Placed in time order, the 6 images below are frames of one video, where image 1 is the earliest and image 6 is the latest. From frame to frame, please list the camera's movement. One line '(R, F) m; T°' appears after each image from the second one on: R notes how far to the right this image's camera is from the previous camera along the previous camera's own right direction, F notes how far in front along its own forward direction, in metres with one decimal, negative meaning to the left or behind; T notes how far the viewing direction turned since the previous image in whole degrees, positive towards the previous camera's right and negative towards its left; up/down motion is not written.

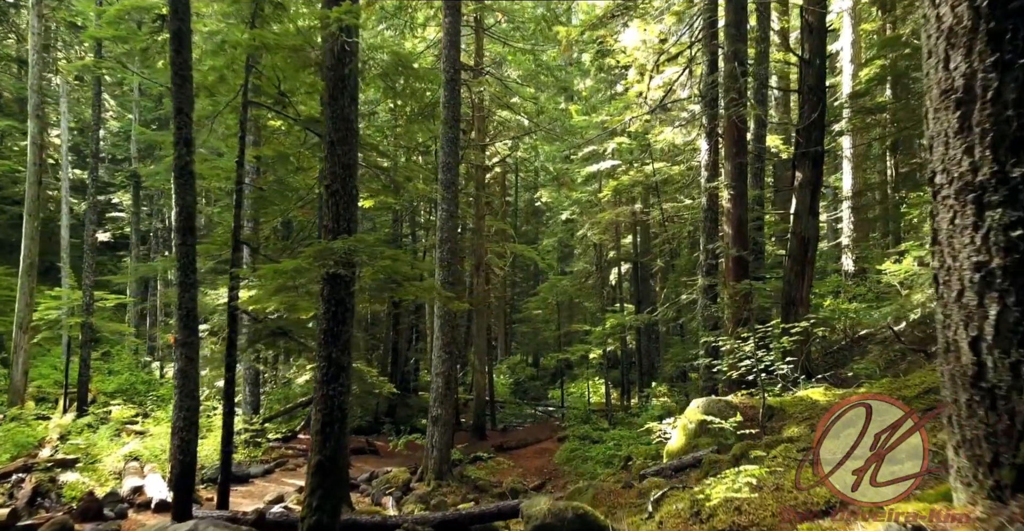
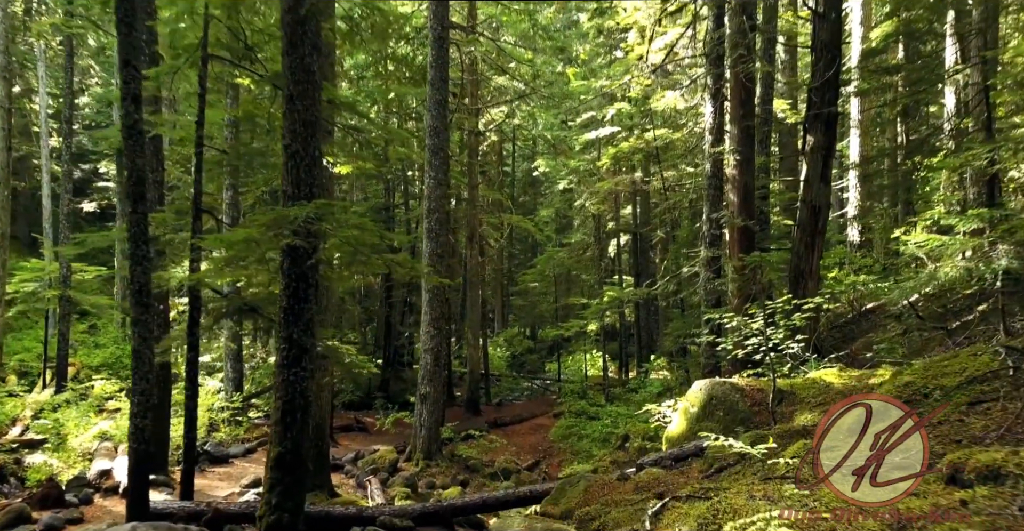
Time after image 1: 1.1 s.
(+0.1, +0.9) m; 0°
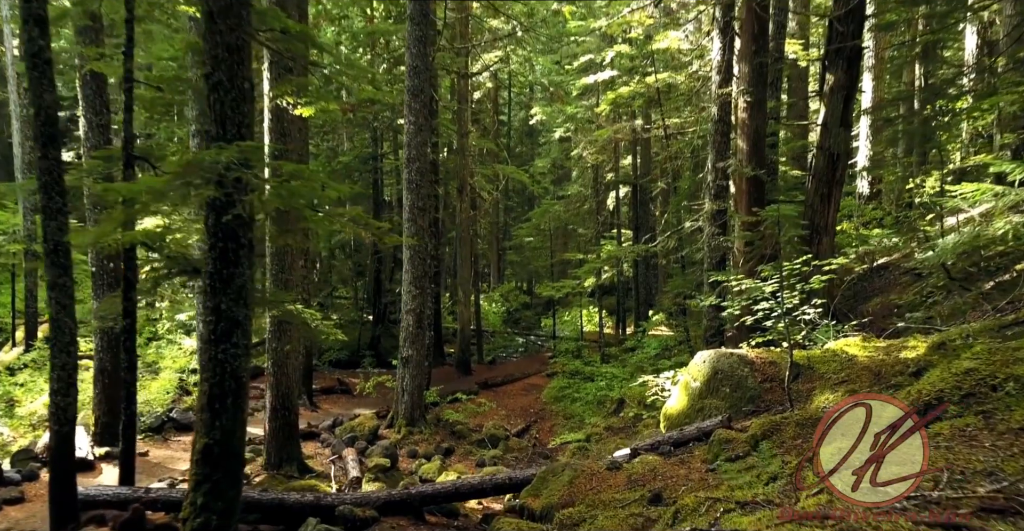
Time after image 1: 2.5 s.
(+0.2, +1.2) m; 0°
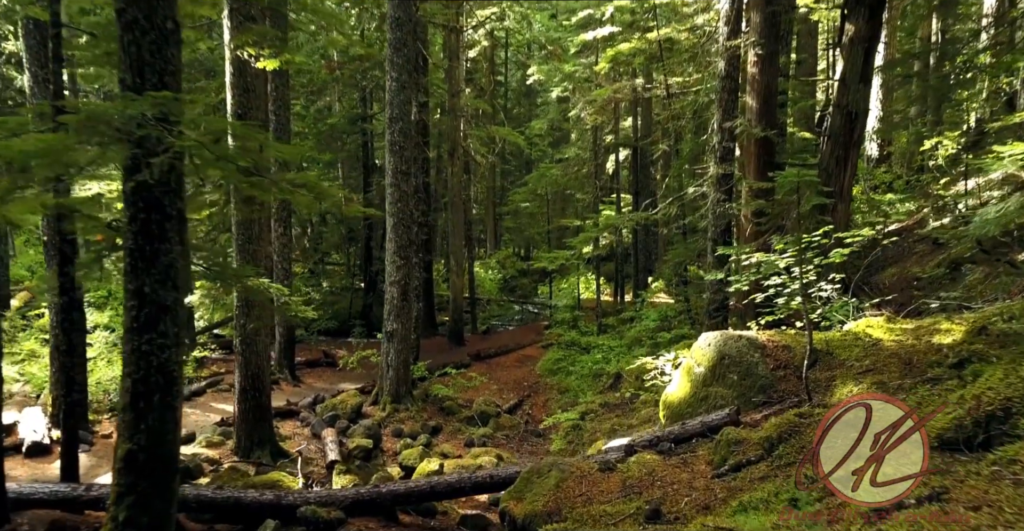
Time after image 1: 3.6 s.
(+0.2, +0.9) m; 0°
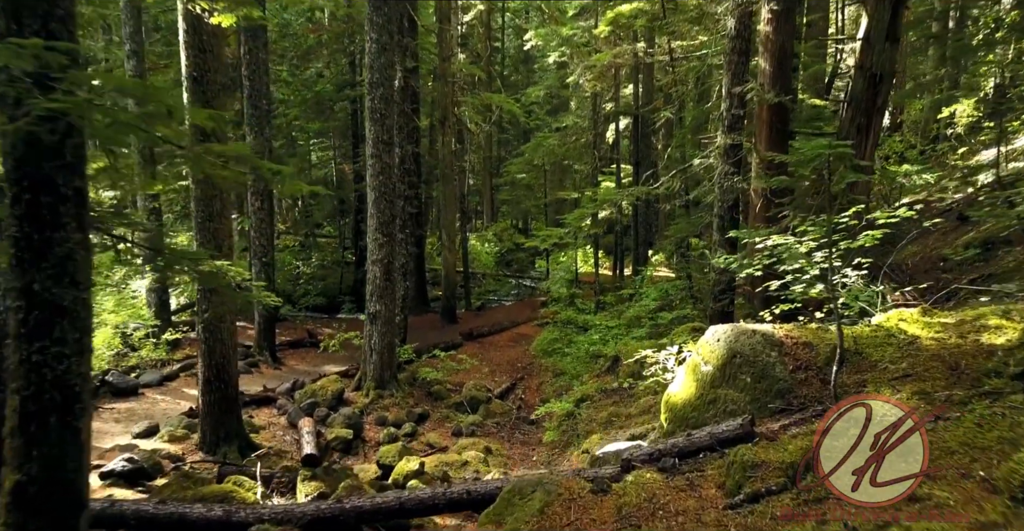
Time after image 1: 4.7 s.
(+0.1, +0.9) m; 0°
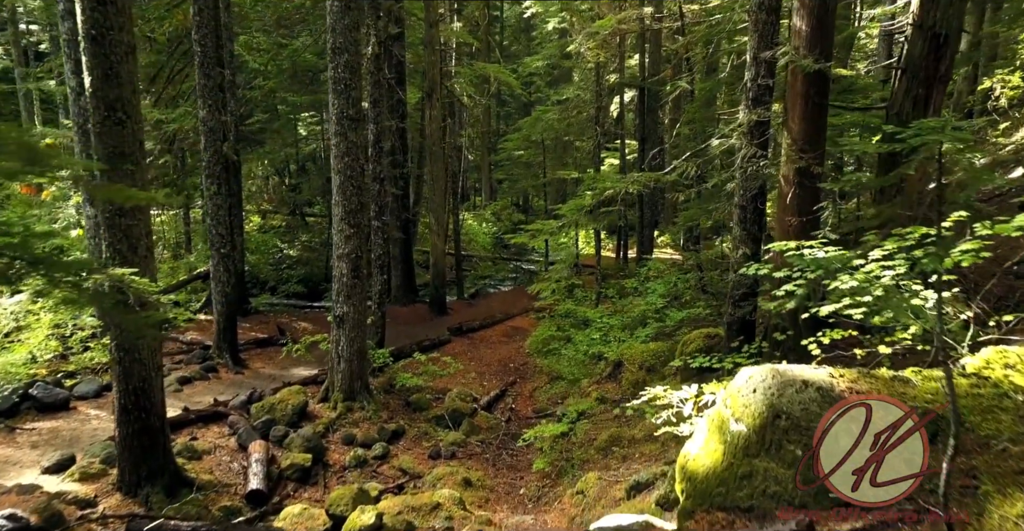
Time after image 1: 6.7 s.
(+0.2, +1.8) m; 0°
